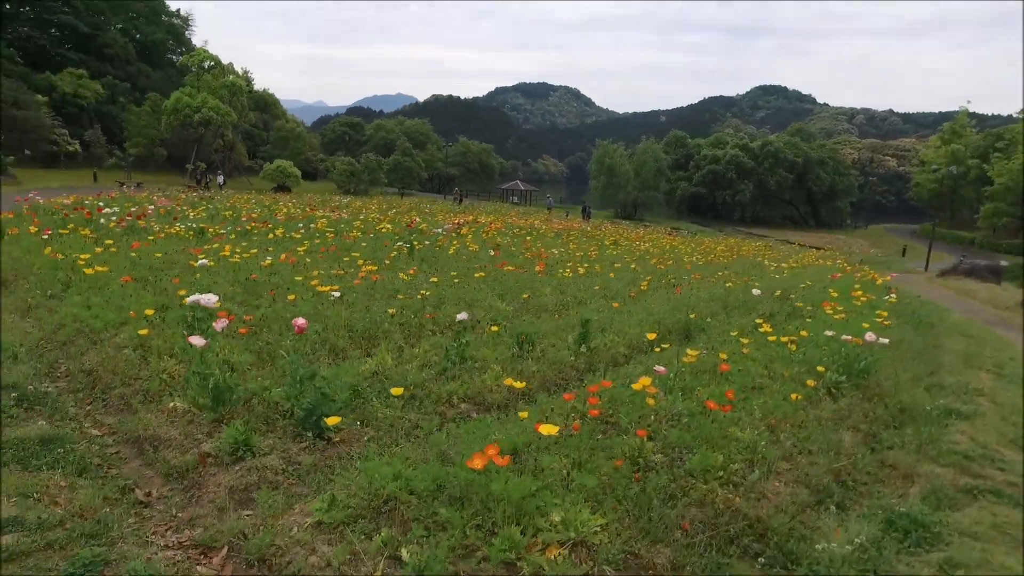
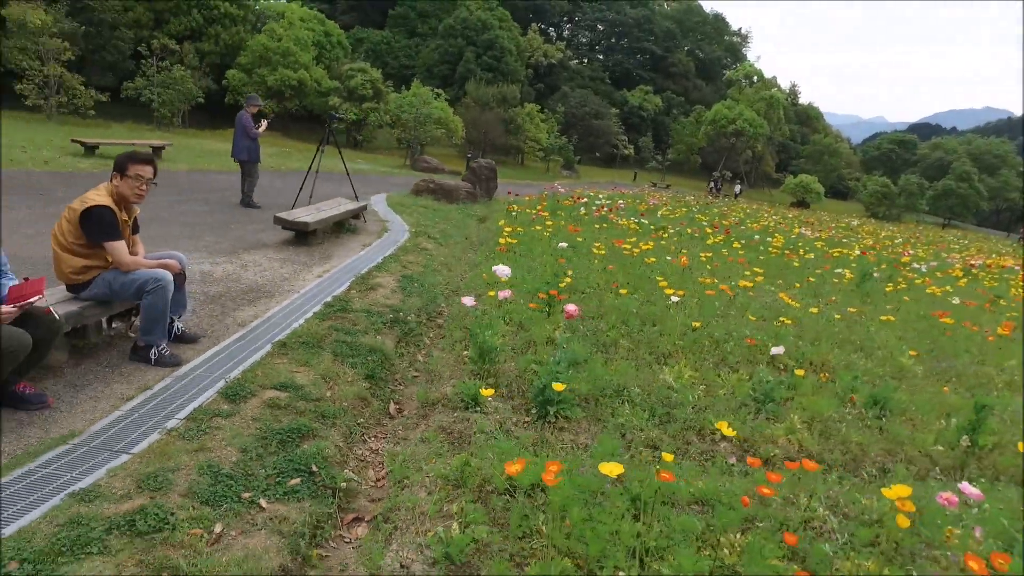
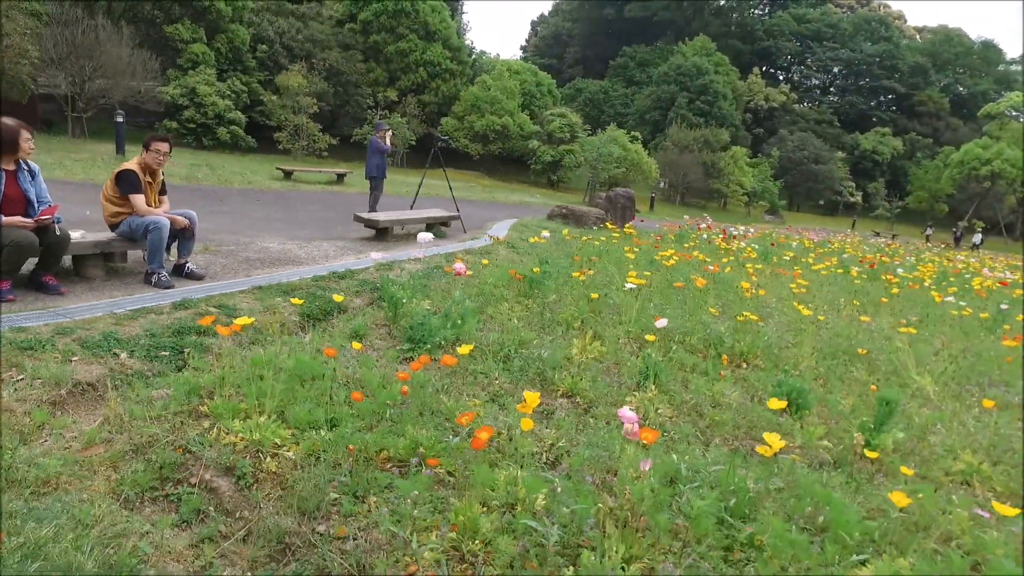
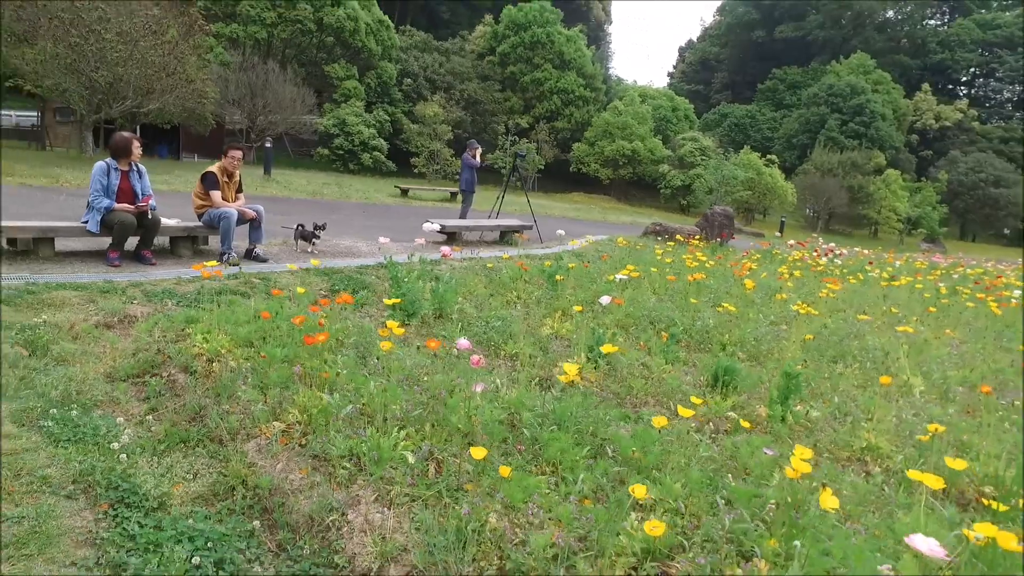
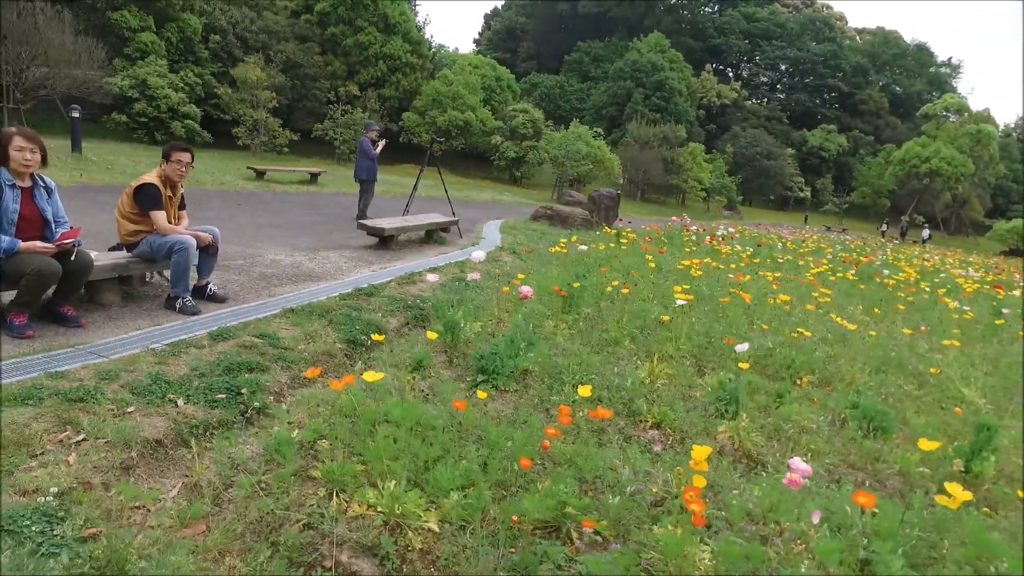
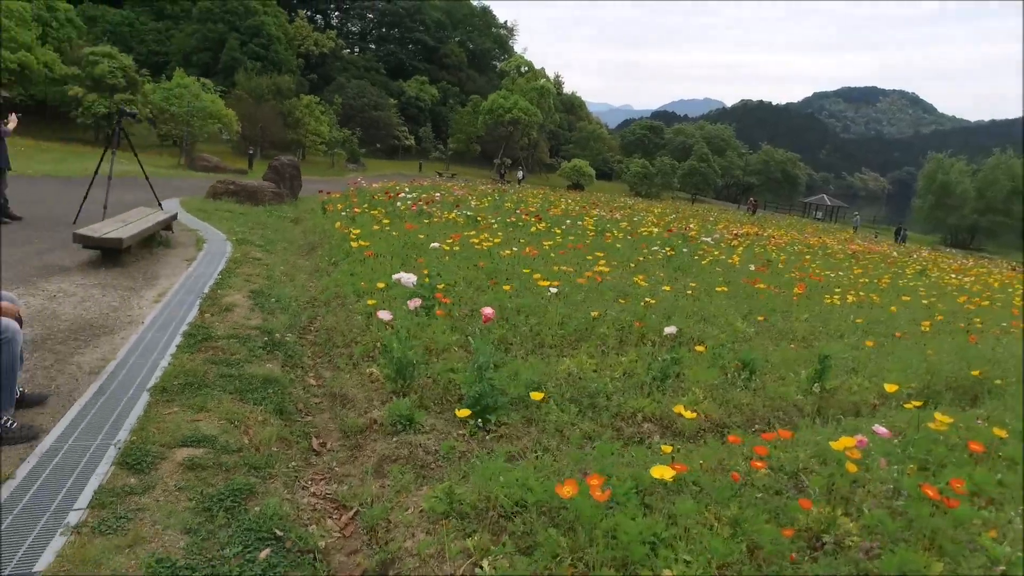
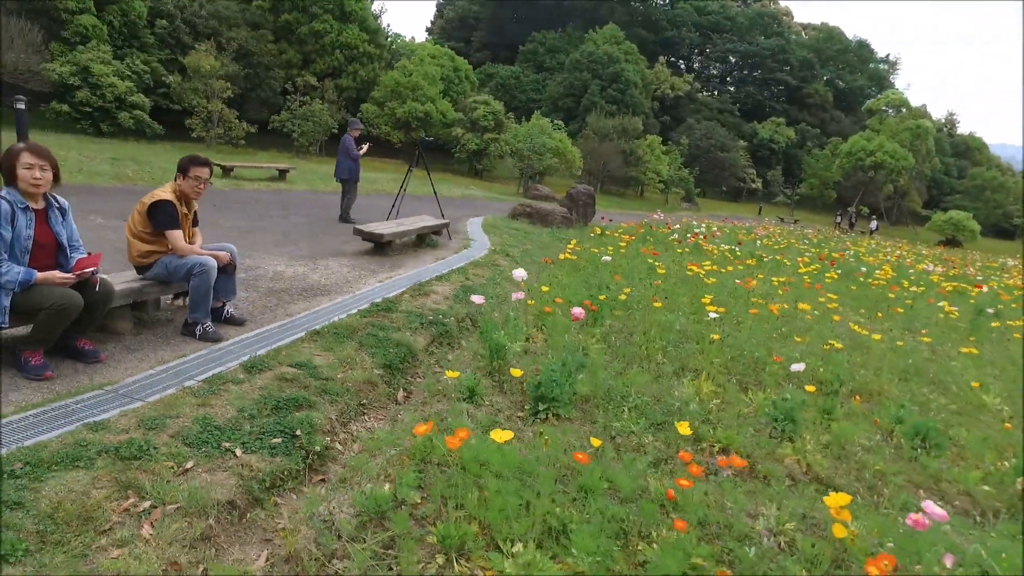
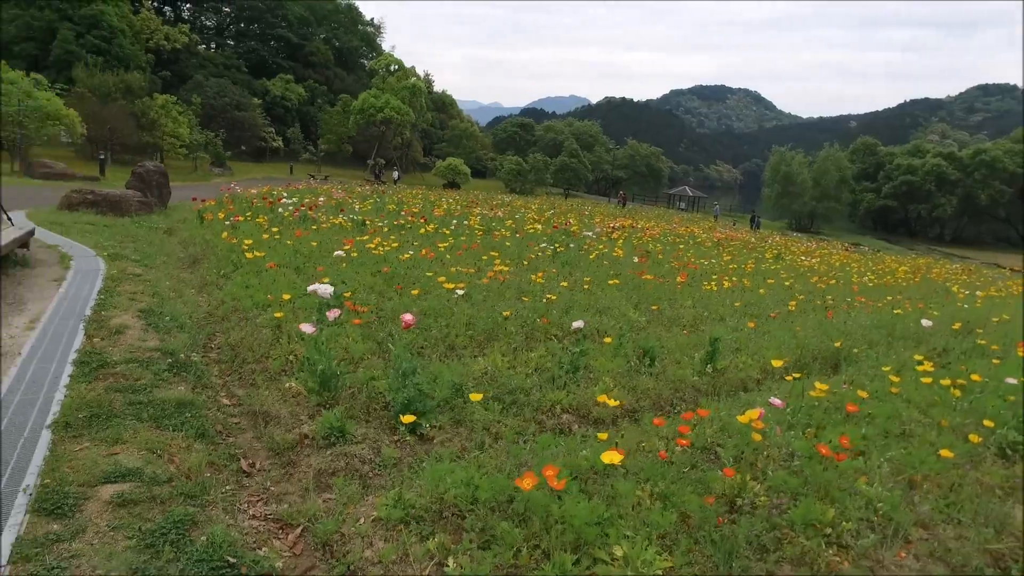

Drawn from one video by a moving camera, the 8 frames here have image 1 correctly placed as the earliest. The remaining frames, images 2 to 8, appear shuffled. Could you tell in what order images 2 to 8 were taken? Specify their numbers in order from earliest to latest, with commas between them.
8, 6, 2, 7, 5, 3, 4
